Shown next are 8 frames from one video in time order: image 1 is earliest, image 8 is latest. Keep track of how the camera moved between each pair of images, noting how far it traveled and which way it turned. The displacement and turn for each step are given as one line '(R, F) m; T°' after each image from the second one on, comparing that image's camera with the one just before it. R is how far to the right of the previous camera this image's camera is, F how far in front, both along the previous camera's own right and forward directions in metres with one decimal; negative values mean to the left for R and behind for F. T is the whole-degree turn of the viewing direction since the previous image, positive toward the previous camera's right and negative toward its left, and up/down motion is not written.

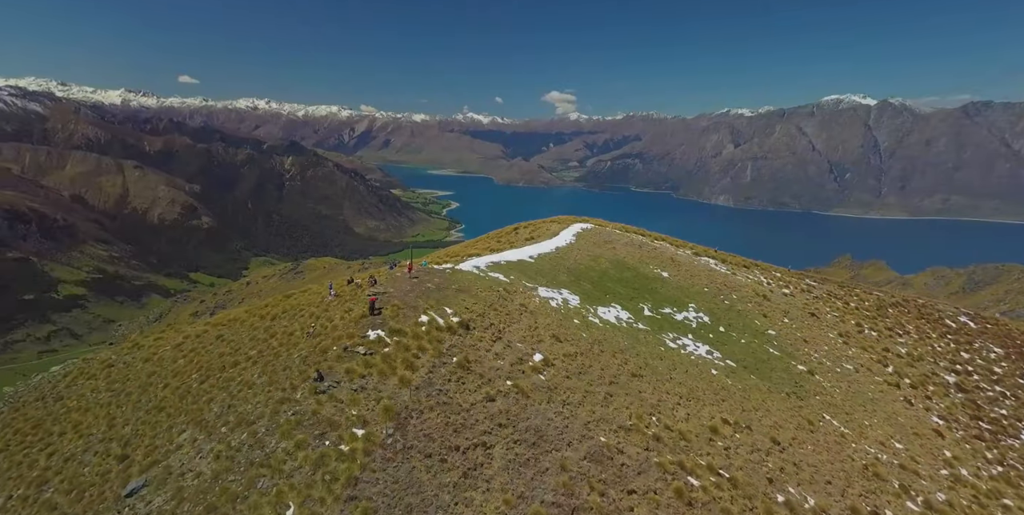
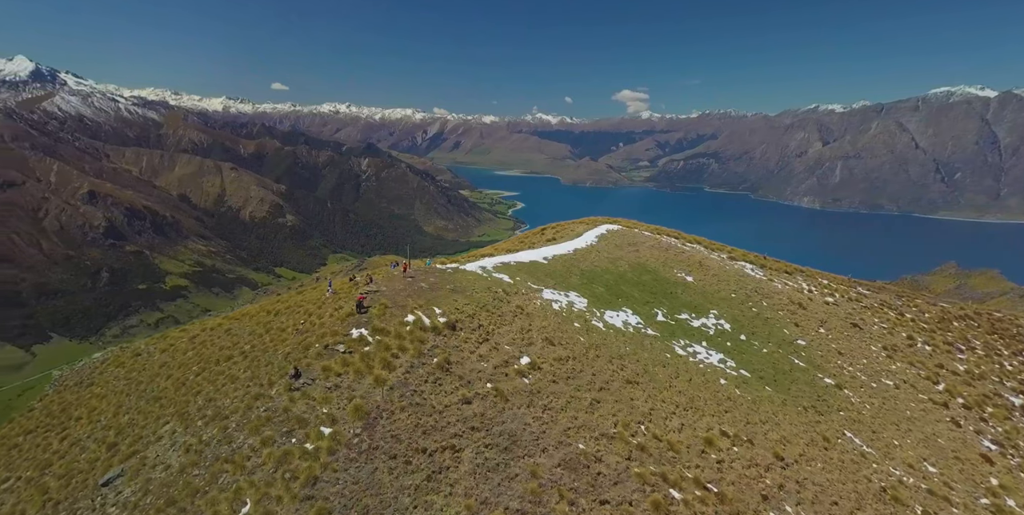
(+2.2, +0.5) m; -4°
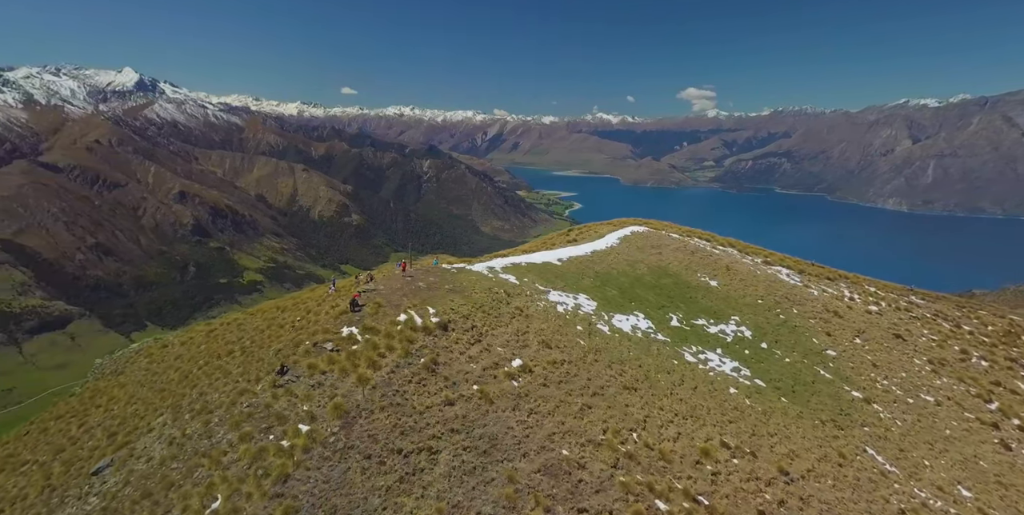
(+1.7, +0.4) m; -4°
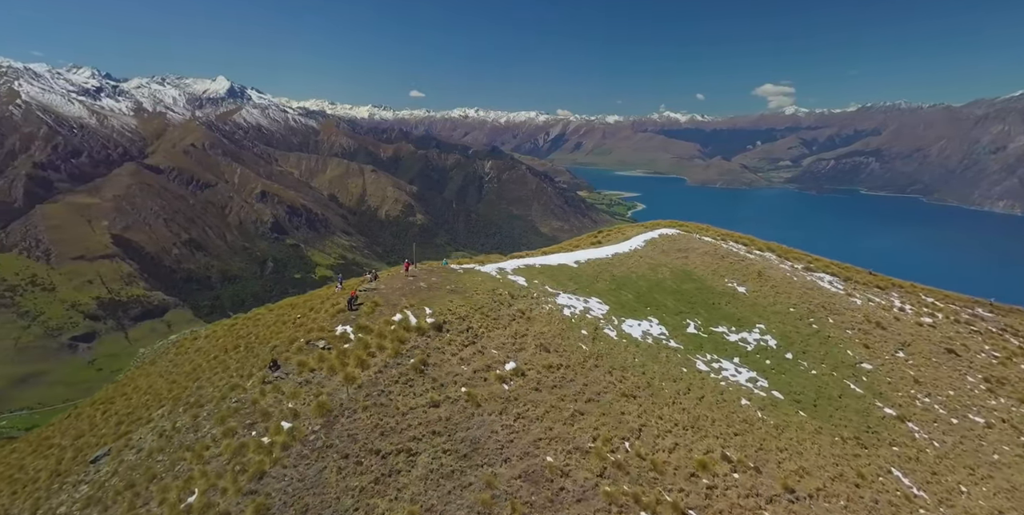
(+1.7, +0.3) m; -4°
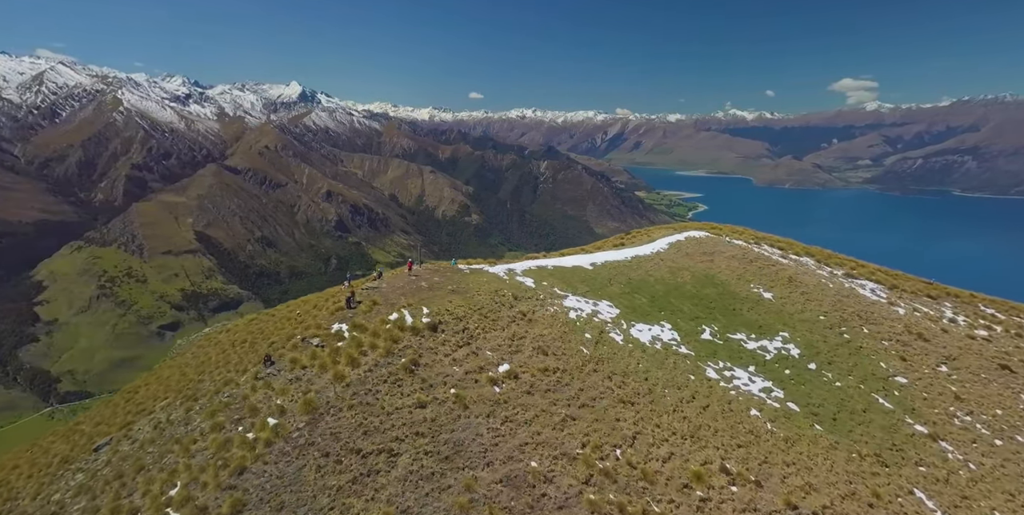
(+1.6, +0.2) m; -4°
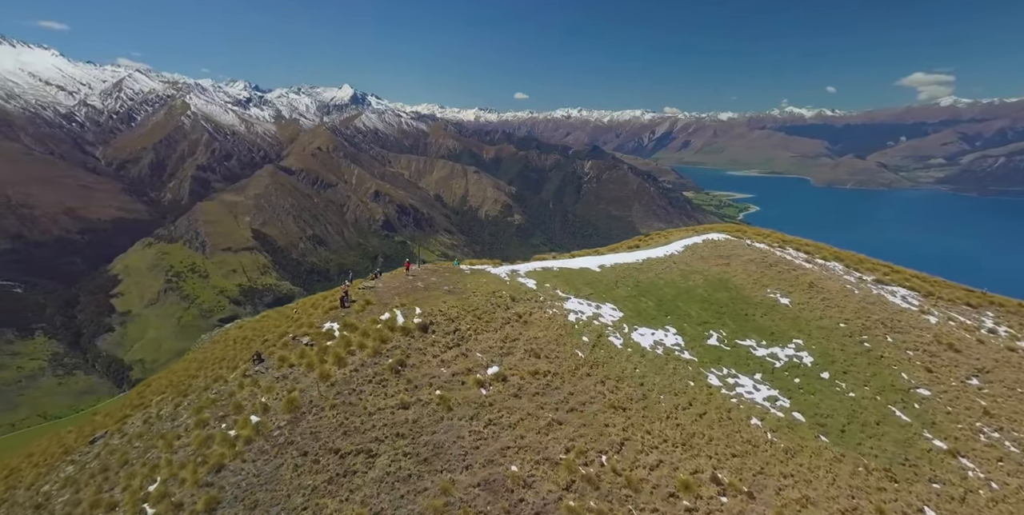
(+1.4, +0.1) m; -2°
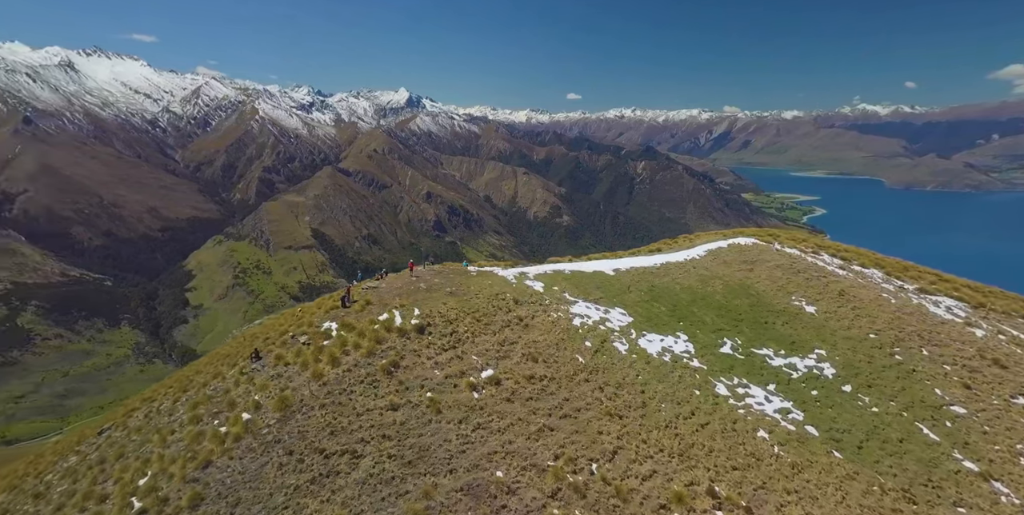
(+1.4, +0.1) m; -3°
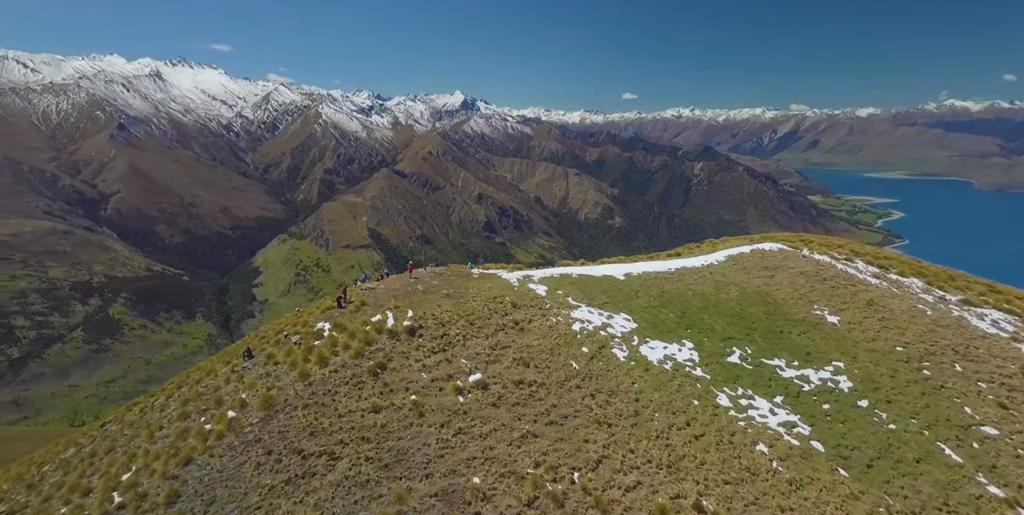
(+1.6, +0.1) m; -3°
